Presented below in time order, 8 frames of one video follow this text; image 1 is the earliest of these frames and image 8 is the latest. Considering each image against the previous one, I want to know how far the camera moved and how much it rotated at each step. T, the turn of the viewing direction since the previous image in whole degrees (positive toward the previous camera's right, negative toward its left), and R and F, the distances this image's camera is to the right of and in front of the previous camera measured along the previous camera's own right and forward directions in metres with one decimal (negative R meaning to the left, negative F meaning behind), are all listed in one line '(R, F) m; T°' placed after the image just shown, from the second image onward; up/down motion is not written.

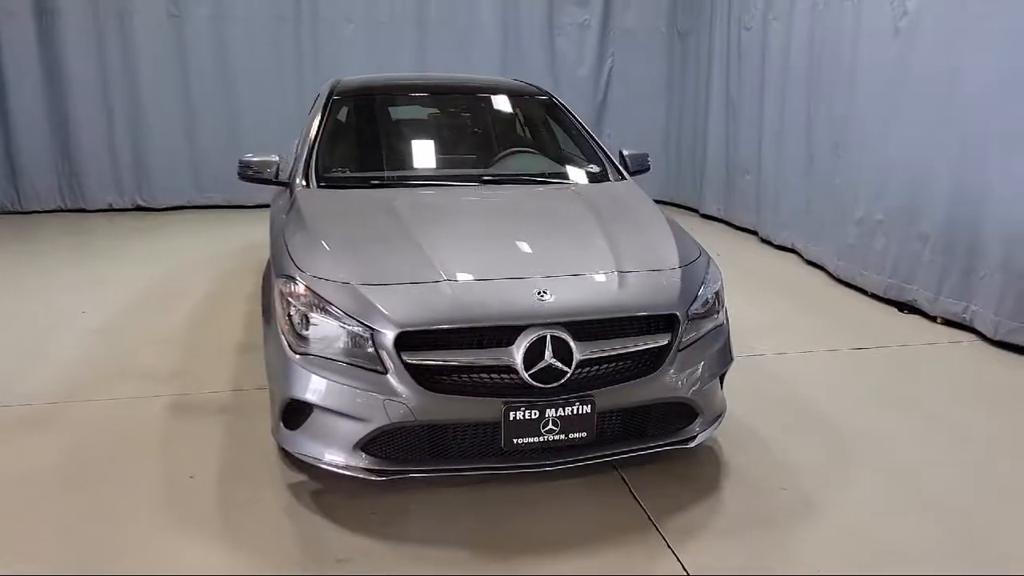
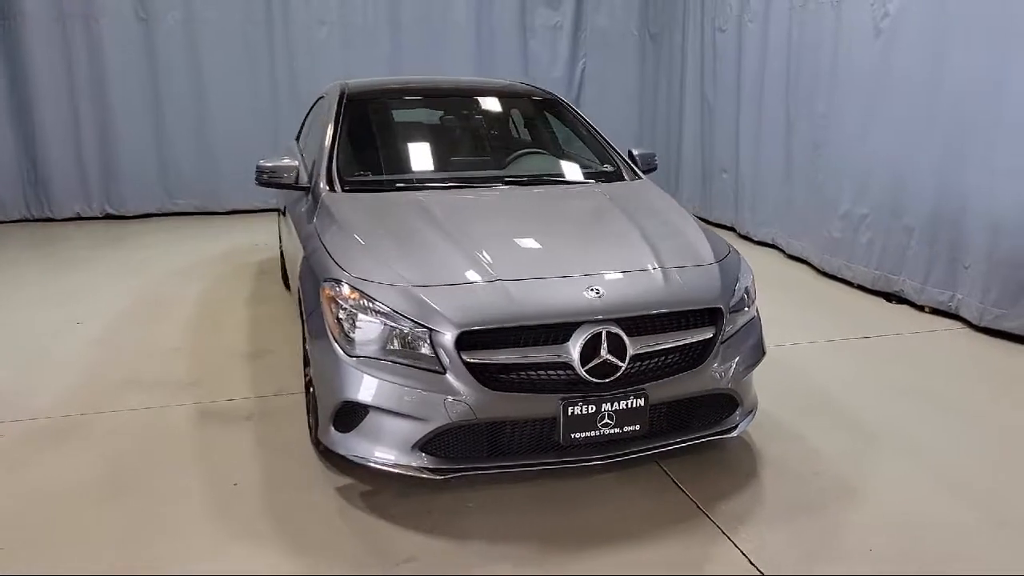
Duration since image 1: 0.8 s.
(-0.3, 0.0) m; +3°
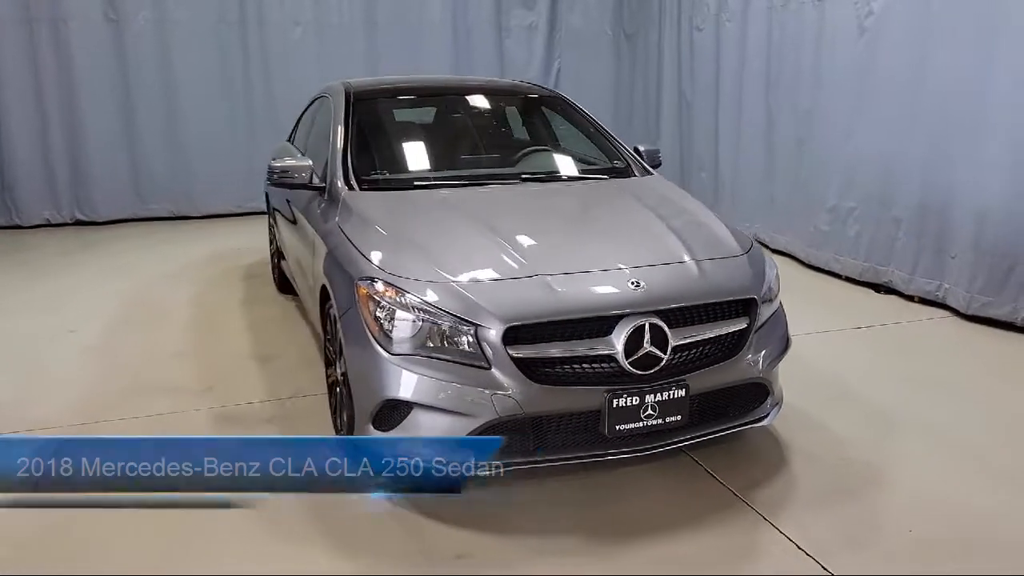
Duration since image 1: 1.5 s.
(-0.2, 0.0) m; +3°
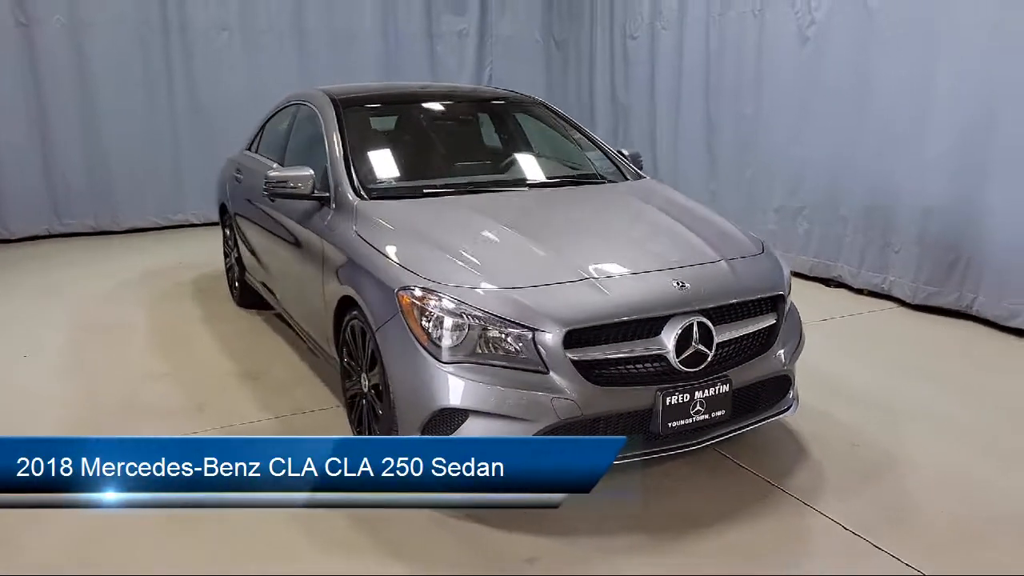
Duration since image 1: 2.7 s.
(-0.4, 0.0) m; +7°
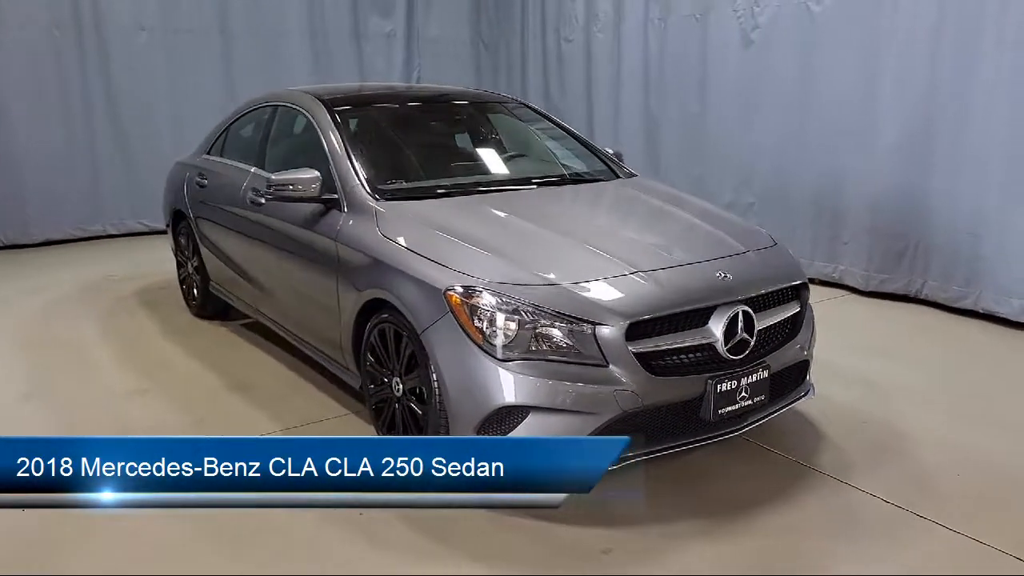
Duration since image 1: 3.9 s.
(-0.4, 0.0) m; +8°
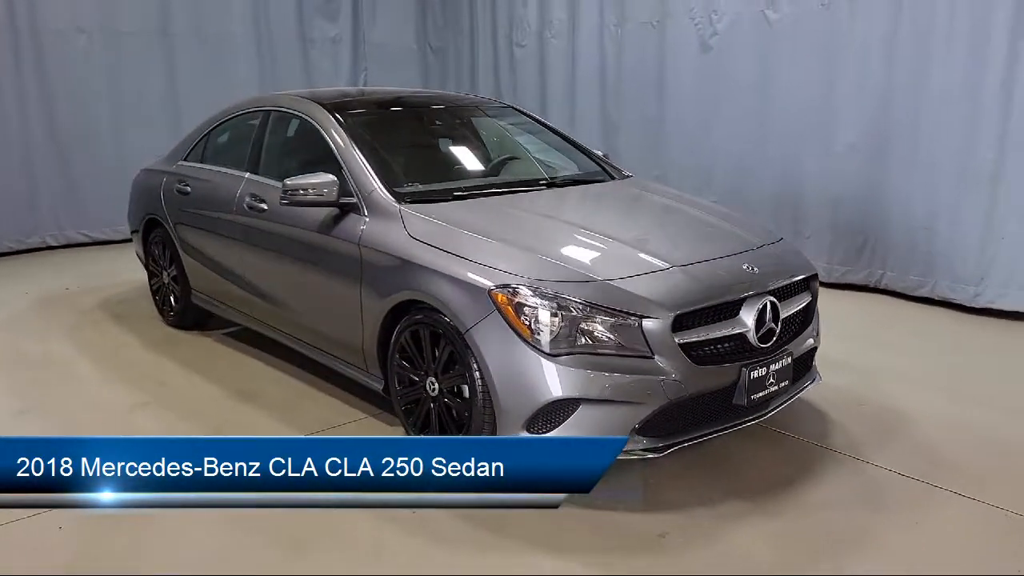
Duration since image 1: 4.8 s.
(-0.4, 0.0) m; +6°
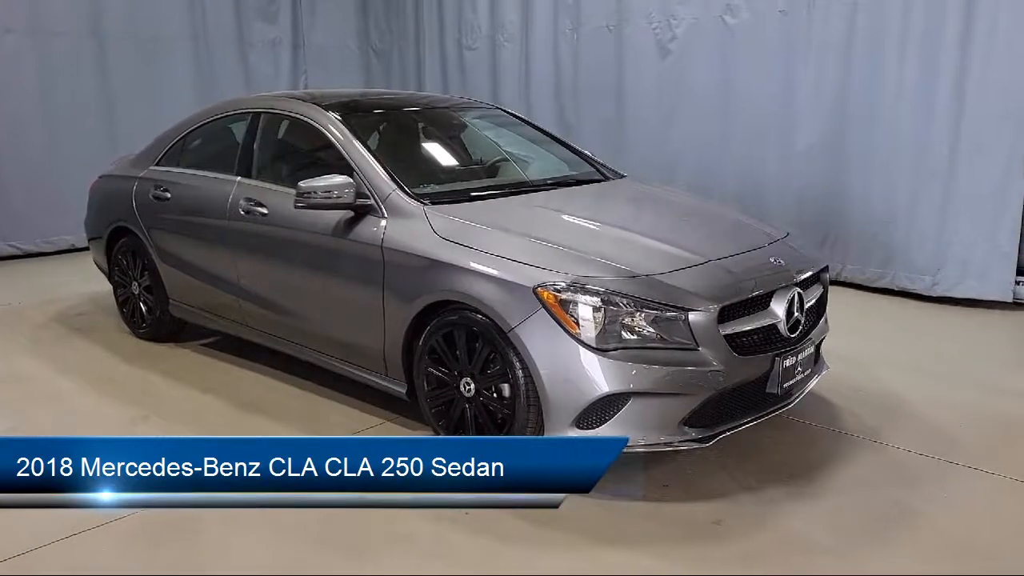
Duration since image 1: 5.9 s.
(-0.4, 0.0) m; +6°
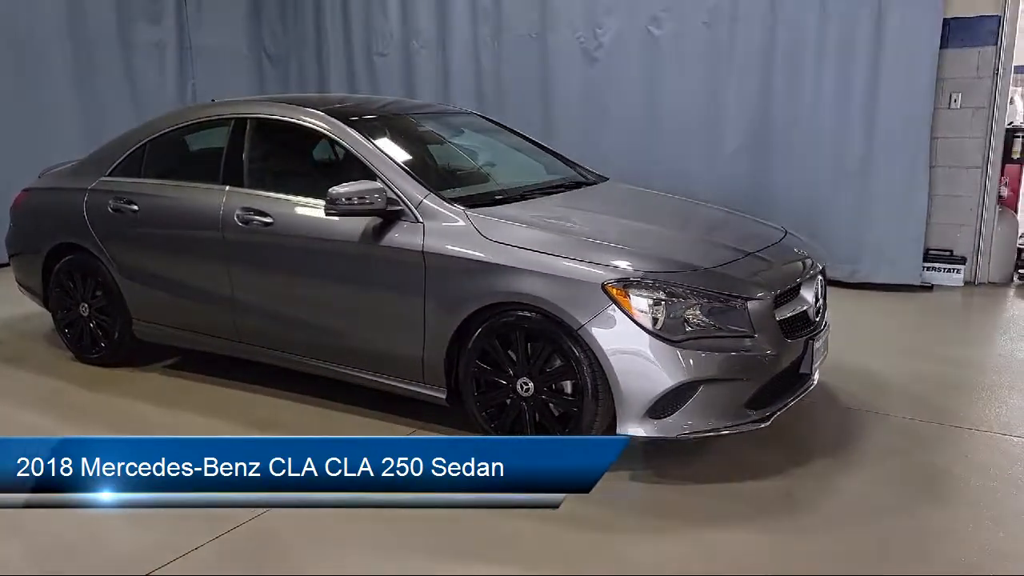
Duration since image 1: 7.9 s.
(-0.7, 0.0) m; +11°
